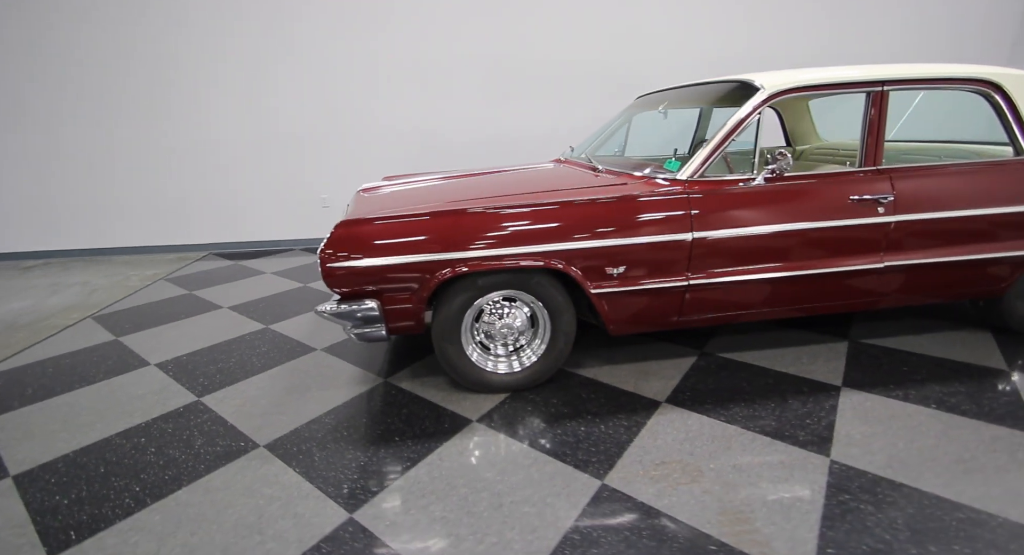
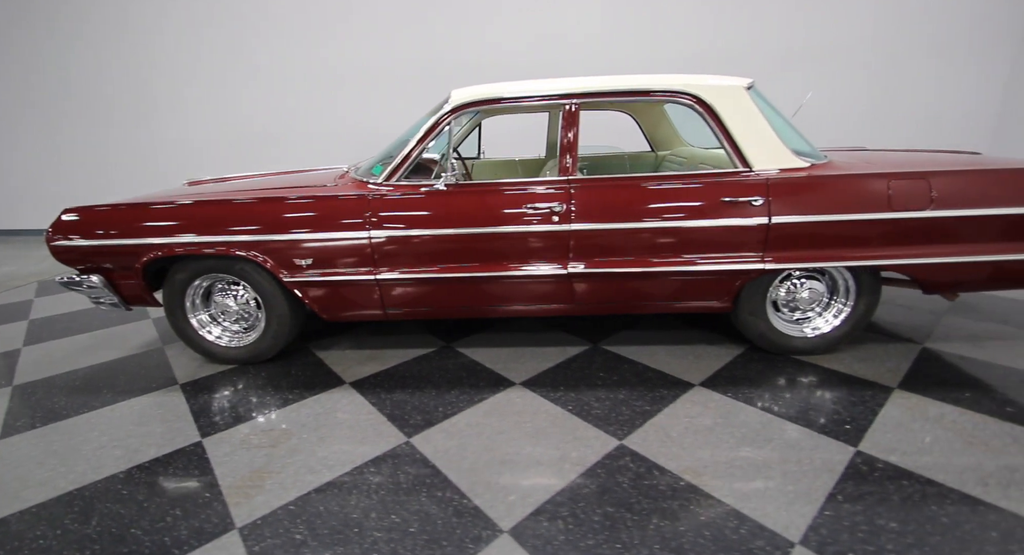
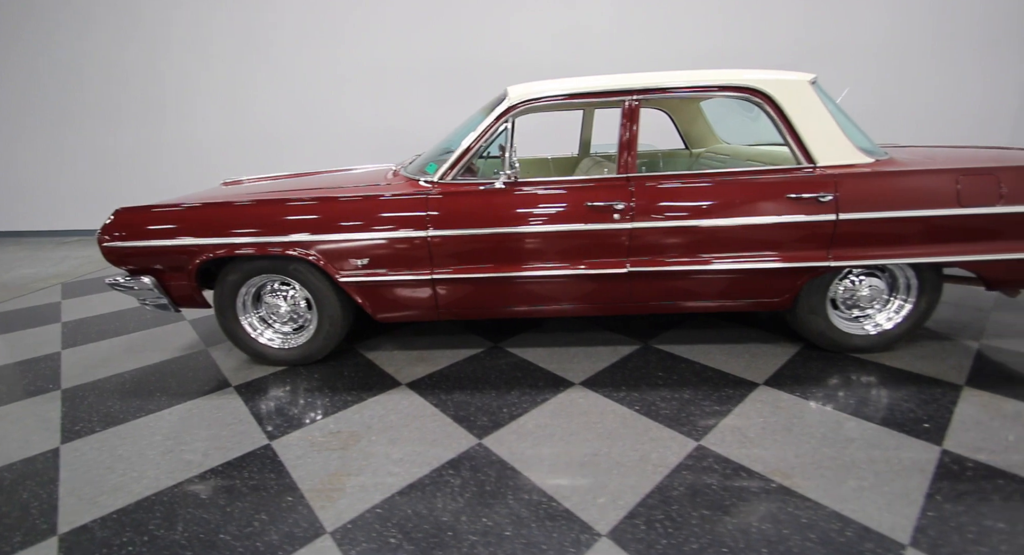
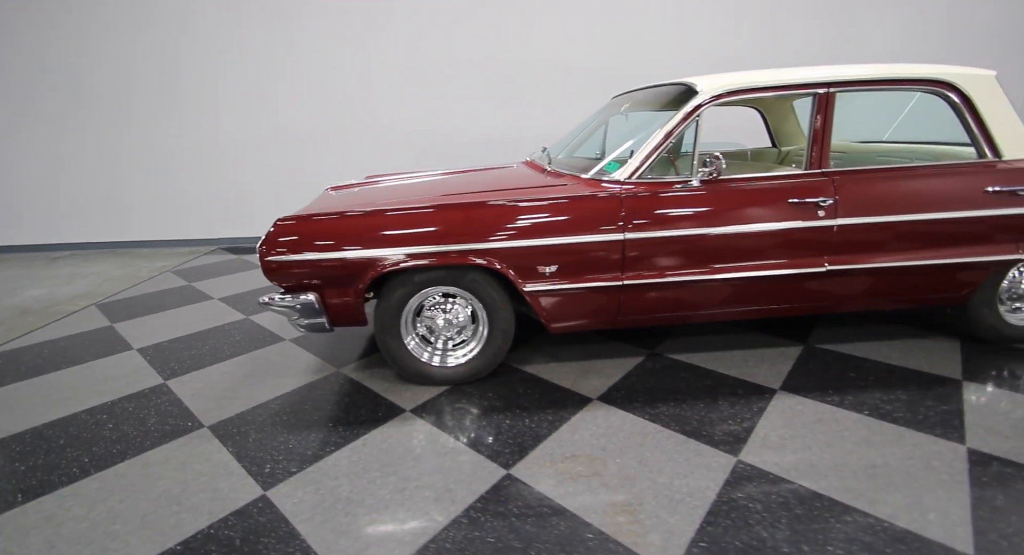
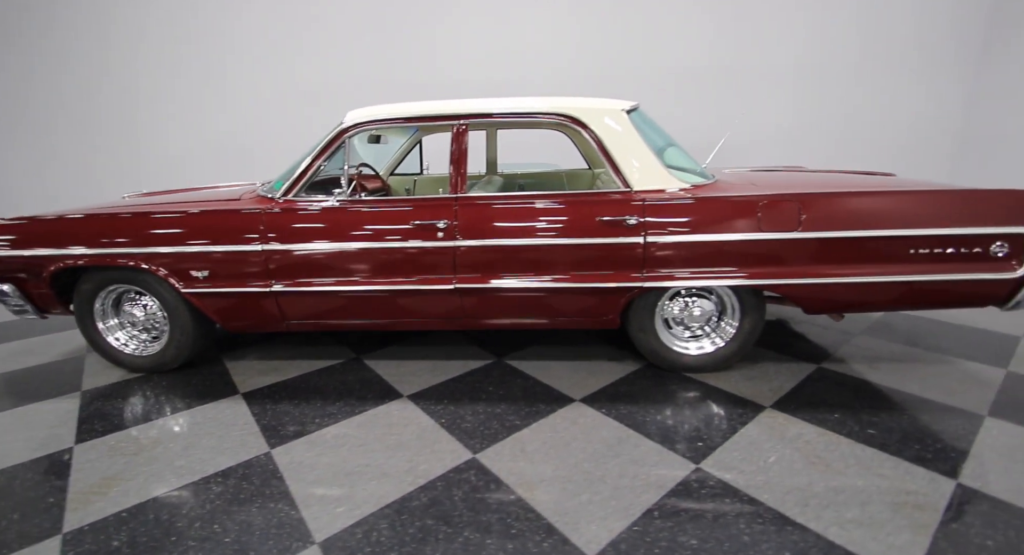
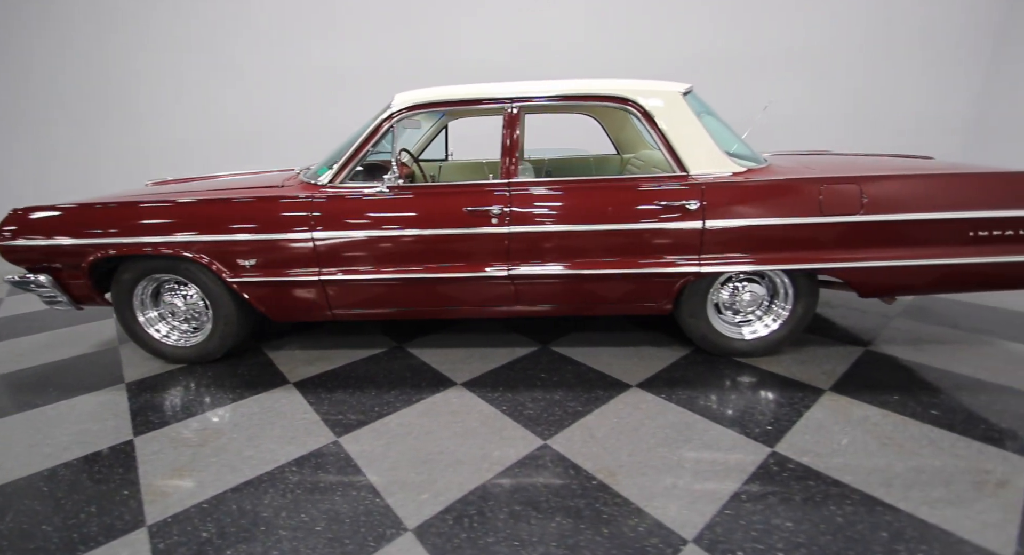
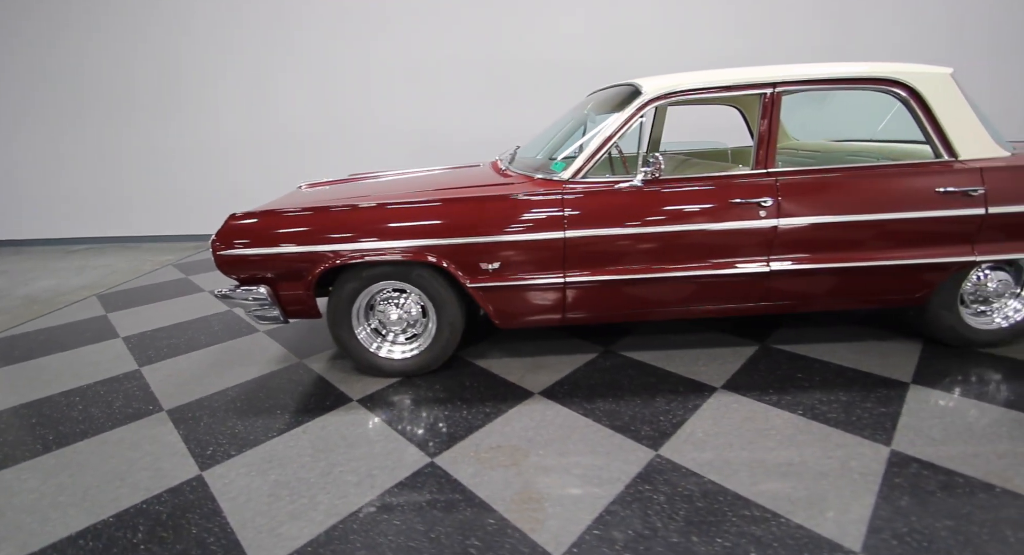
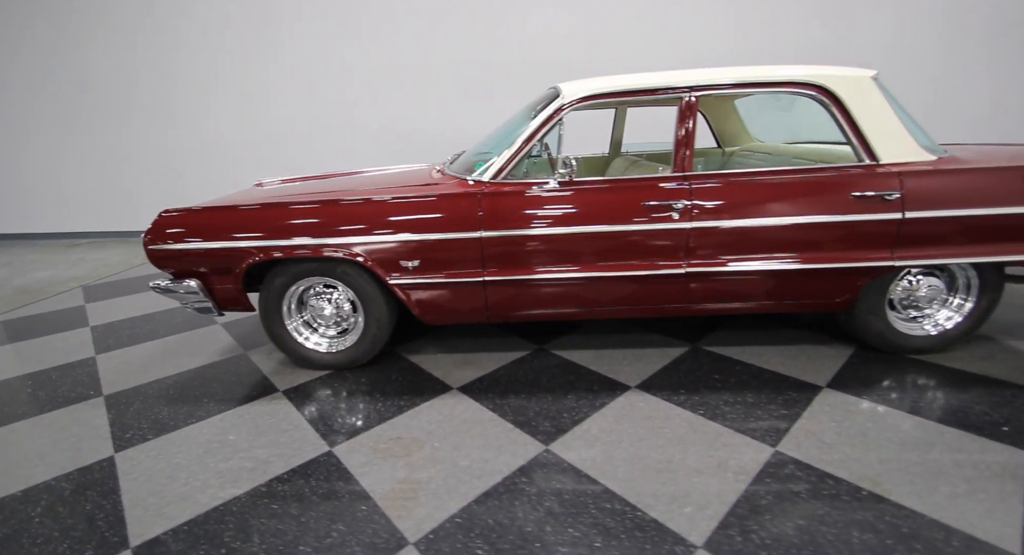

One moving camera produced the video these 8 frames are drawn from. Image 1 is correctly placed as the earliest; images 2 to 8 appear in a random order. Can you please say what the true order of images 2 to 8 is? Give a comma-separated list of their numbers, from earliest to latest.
4, 7, 8, 3, 2, 6, 5
